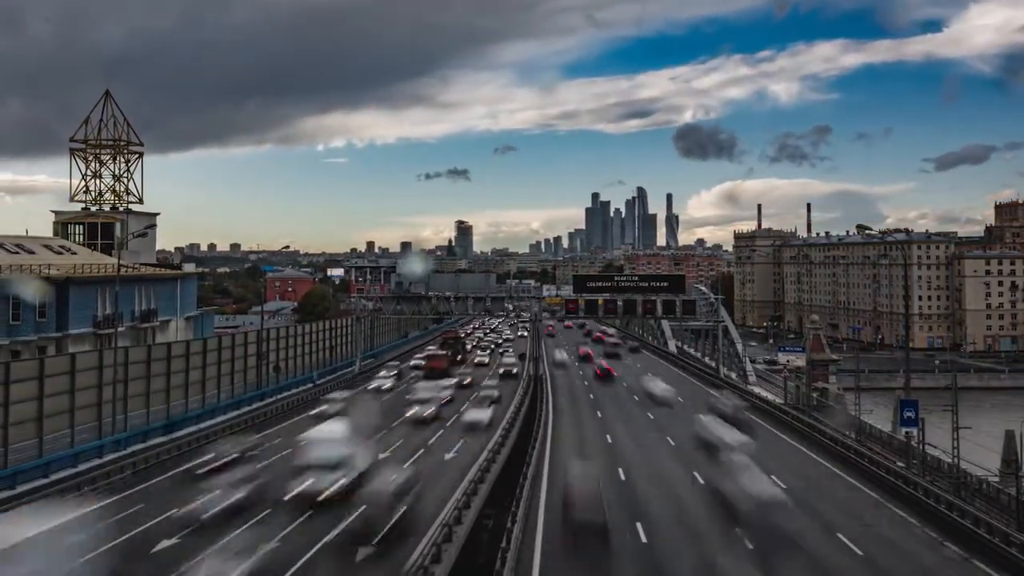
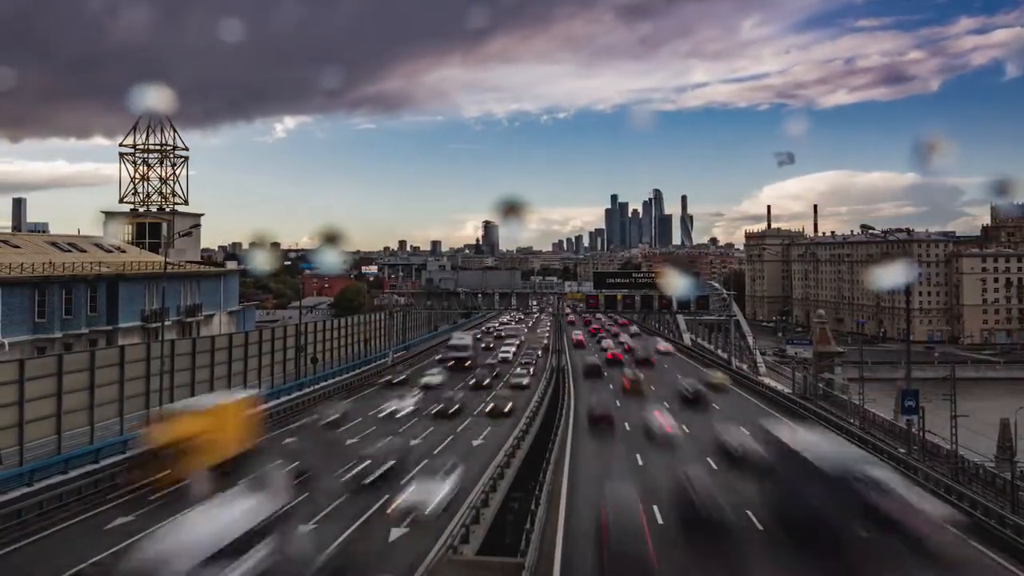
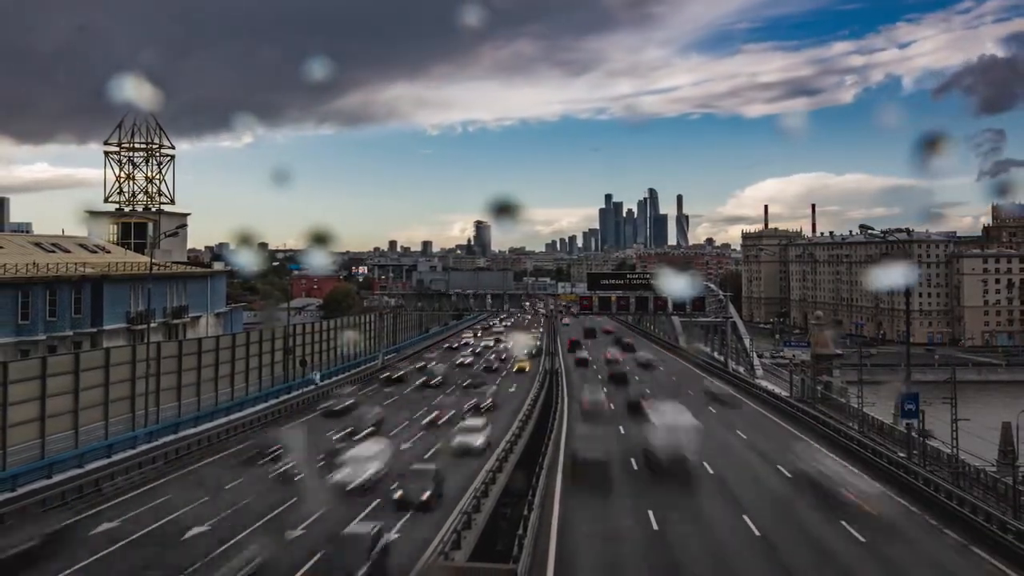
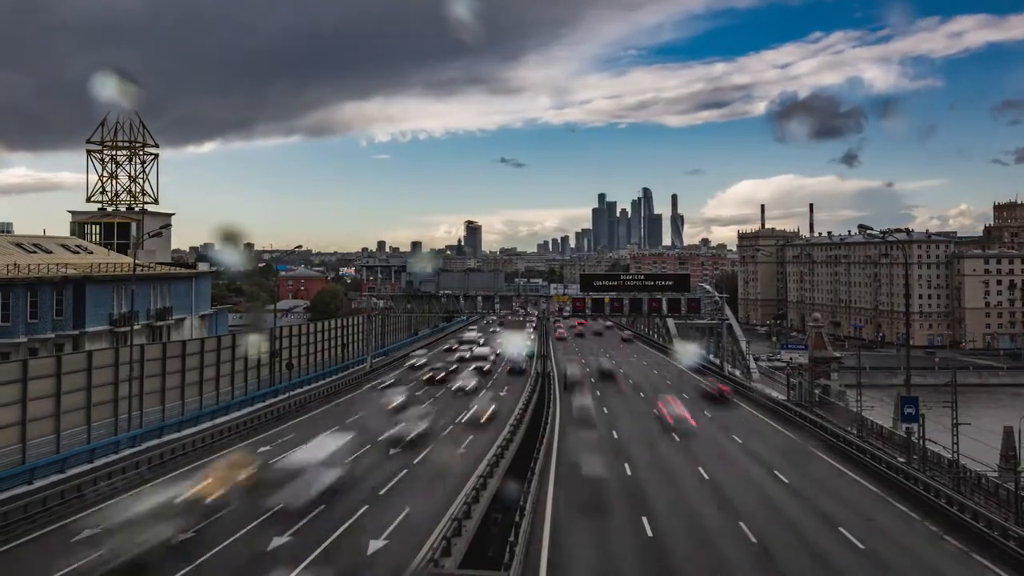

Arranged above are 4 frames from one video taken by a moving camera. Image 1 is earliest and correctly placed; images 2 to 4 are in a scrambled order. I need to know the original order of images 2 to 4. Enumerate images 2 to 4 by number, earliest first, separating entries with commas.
4, 3, 2
